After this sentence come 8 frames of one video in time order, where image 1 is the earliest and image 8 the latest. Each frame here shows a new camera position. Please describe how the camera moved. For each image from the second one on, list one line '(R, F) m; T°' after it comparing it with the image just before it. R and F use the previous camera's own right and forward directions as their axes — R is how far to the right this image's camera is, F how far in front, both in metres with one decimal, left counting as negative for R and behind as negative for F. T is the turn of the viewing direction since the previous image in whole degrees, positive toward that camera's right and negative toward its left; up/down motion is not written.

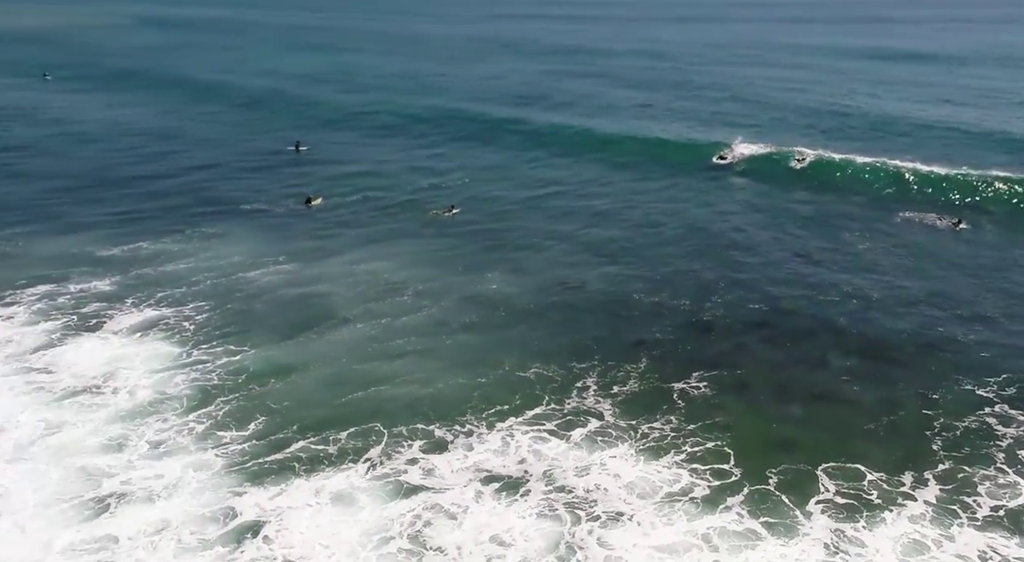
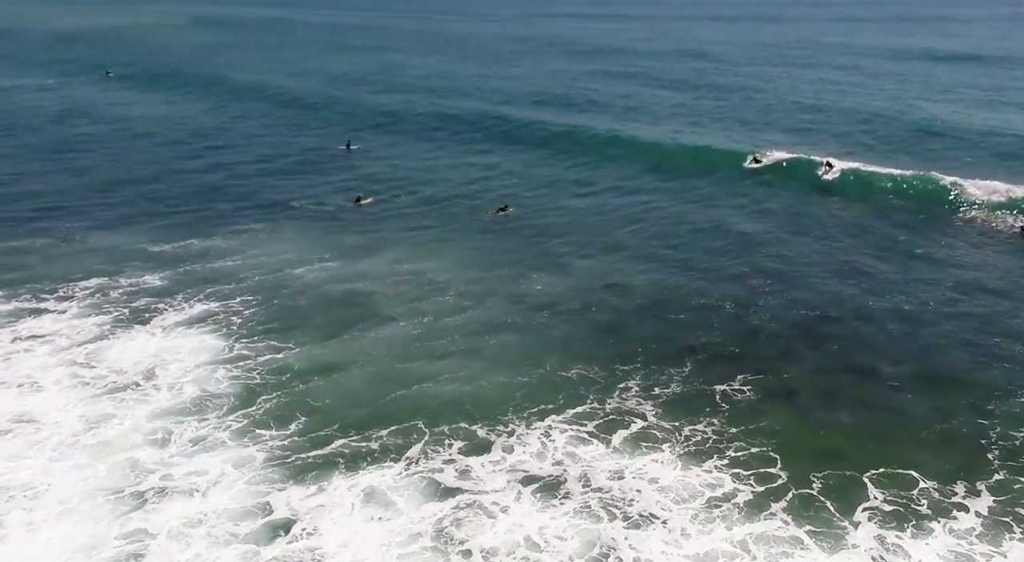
(+0.6, +0.3) m; -3°
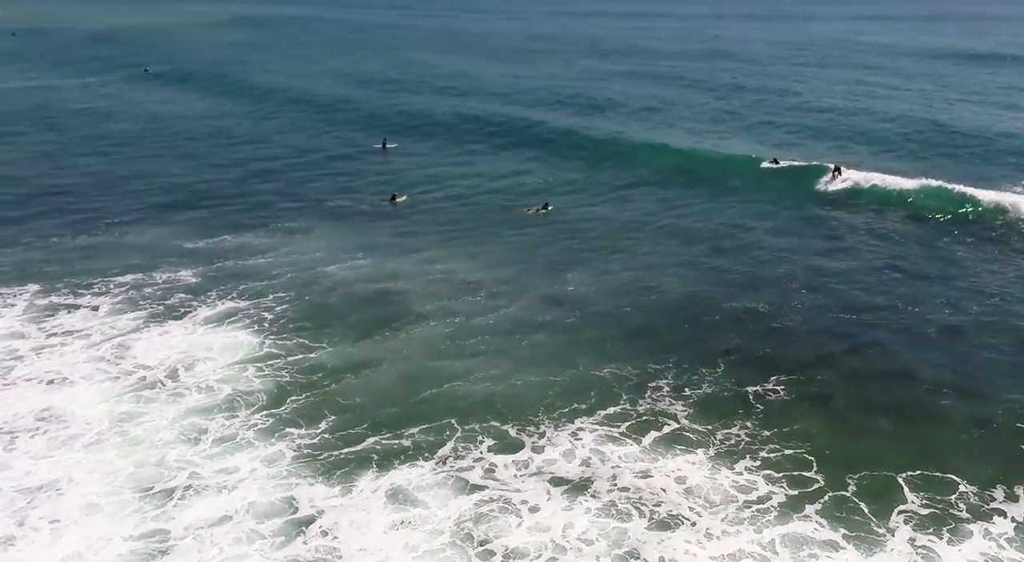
(-0.4, 0.0) m; -1°
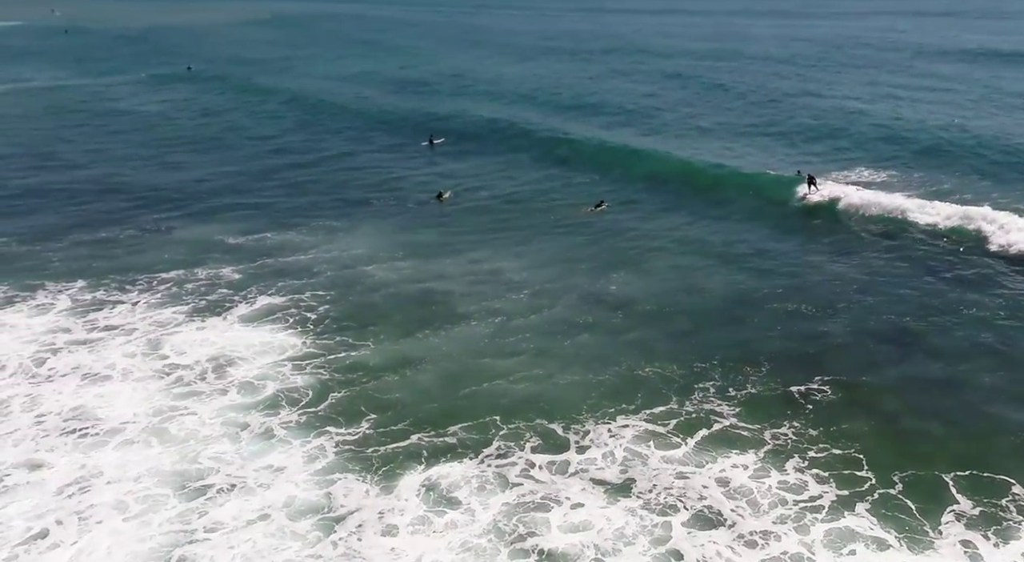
(-1.0, 0.0) m; -1°
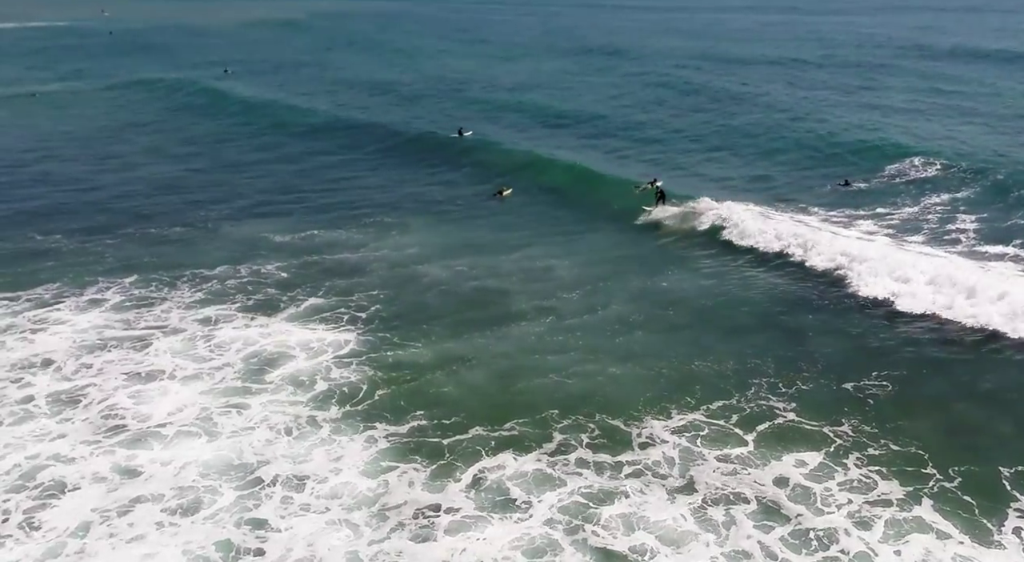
(-2.2, -0.2) m; 0°
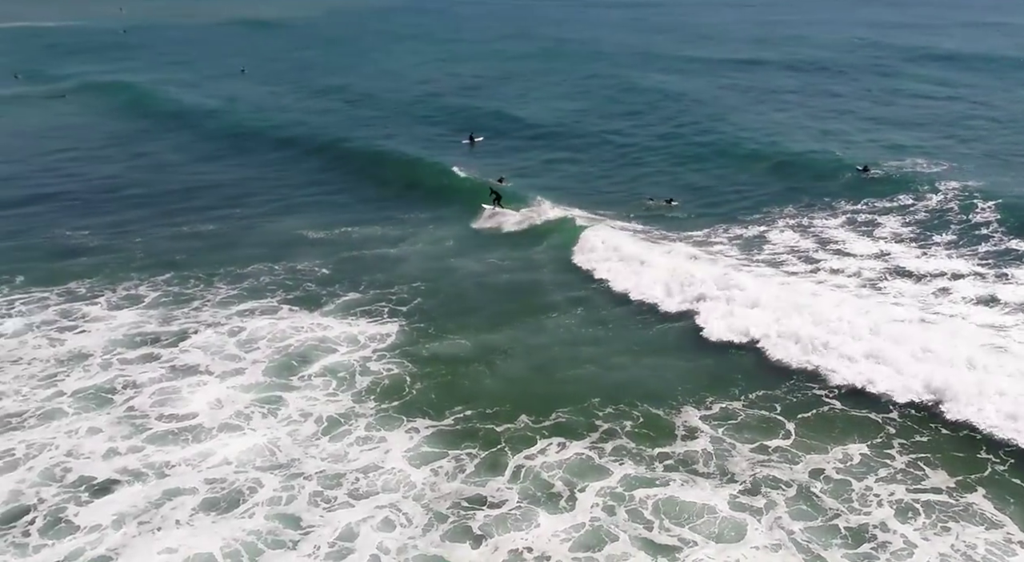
(-1.9, -0.3) m; +1°
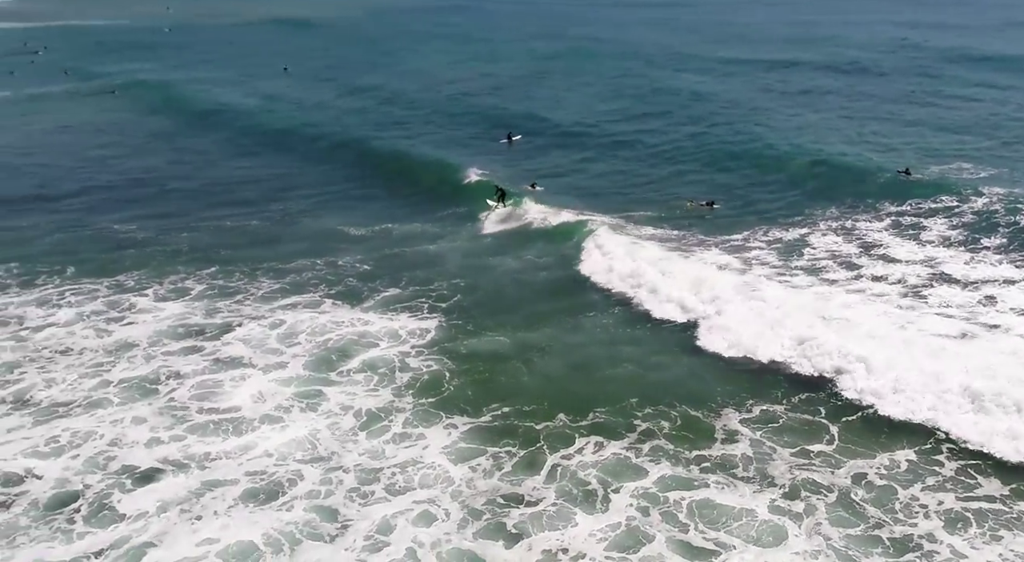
(+0.1, -0.1) m; -2°
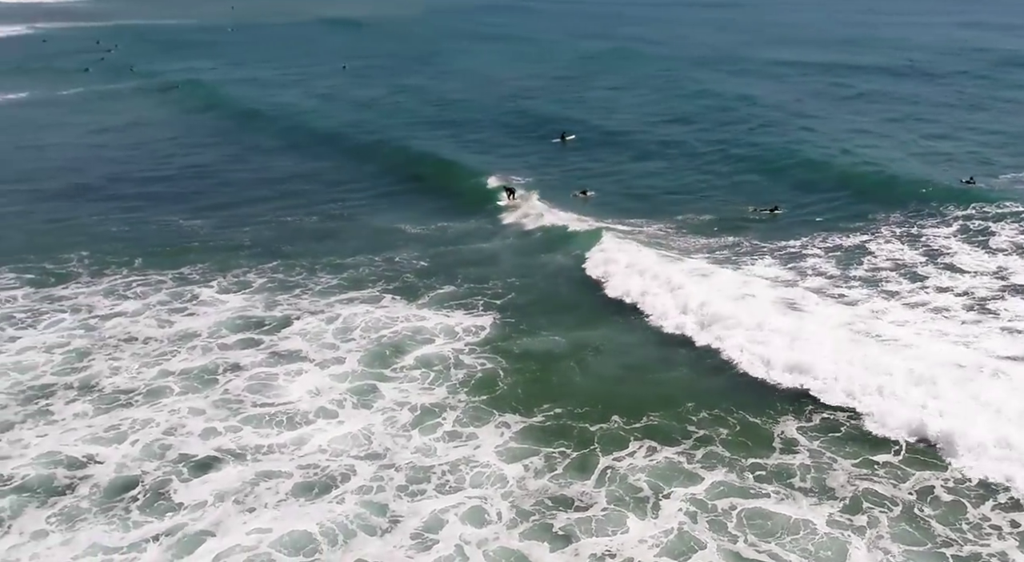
(+0.6, +0.4) m; -4°
